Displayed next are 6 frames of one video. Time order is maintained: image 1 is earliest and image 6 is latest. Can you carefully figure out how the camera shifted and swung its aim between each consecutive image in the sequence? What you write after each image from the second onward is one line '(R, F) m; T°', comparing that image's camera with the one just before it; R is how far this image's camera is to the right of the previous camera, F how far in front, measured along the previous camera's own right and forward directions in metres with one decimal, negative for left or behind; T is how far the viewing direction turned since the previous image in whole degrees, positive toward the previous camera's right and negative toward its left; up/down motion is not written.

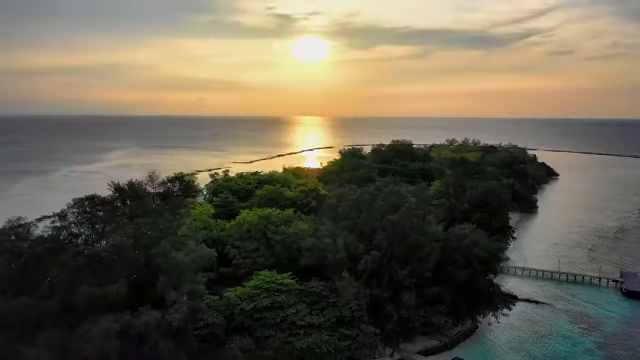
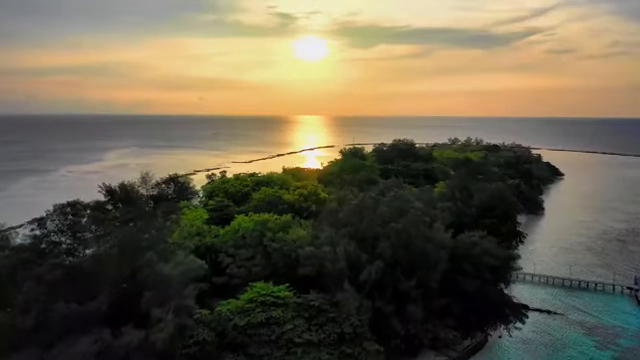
(+0.1, +1.3) m; 0°
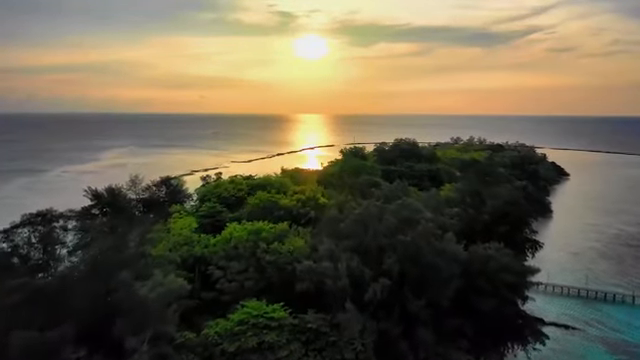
(0.0, +1.8) m; 0°
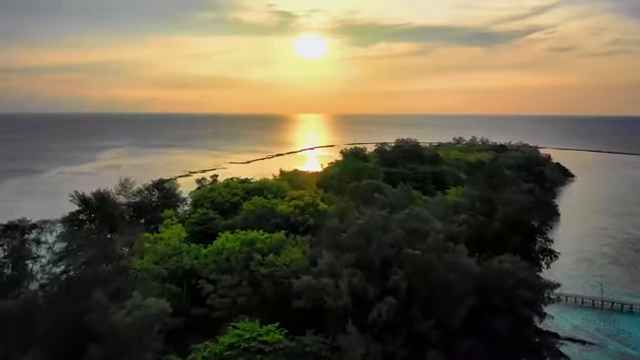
(0.0, +1.5) m; 0°
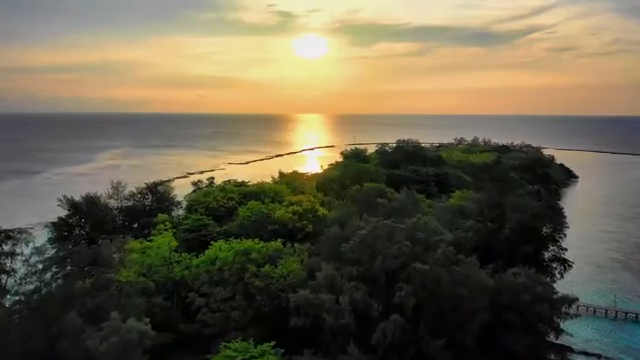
(0.0, +1.1) m; 0°
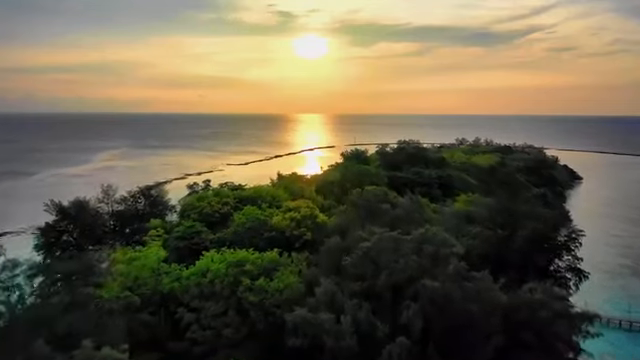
(0.0, +1.1) m; 0°
